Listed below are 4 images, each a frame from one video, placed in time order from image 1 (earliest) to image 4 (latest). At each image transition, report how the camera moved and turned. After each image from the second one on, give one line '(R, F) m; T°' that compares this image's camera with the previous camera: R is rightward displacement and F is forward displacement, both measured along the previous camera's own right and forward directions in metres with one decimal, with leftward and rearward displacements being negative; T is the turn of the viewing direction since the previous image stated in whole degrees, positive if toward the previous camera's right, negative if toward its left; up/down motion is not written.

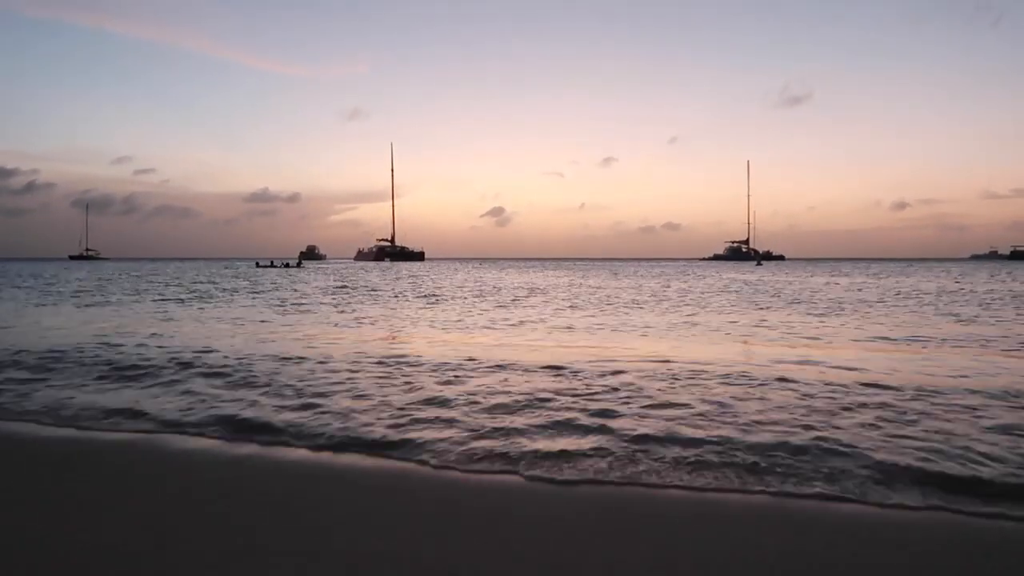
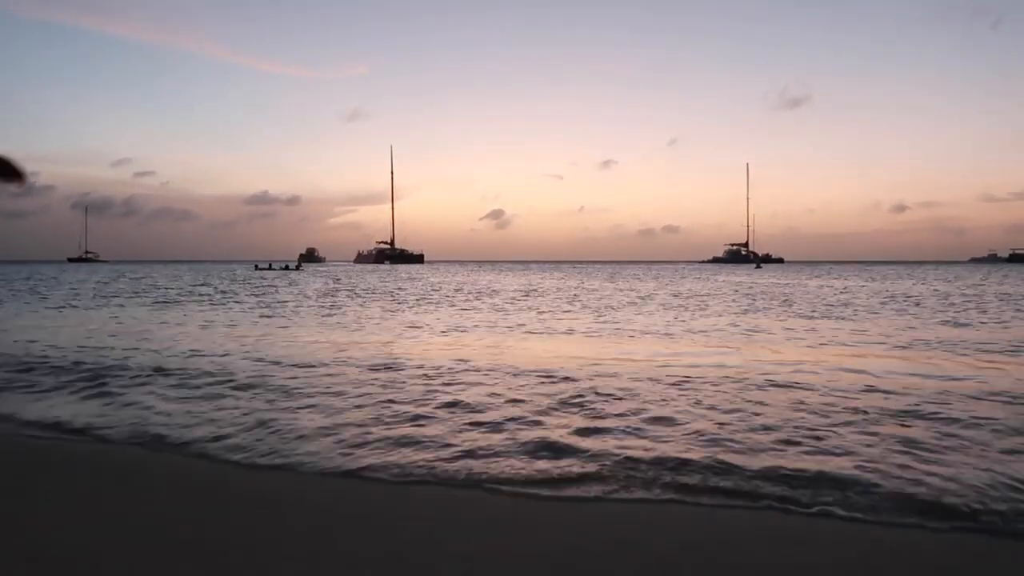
(-1.1, +0.3) m; 0°
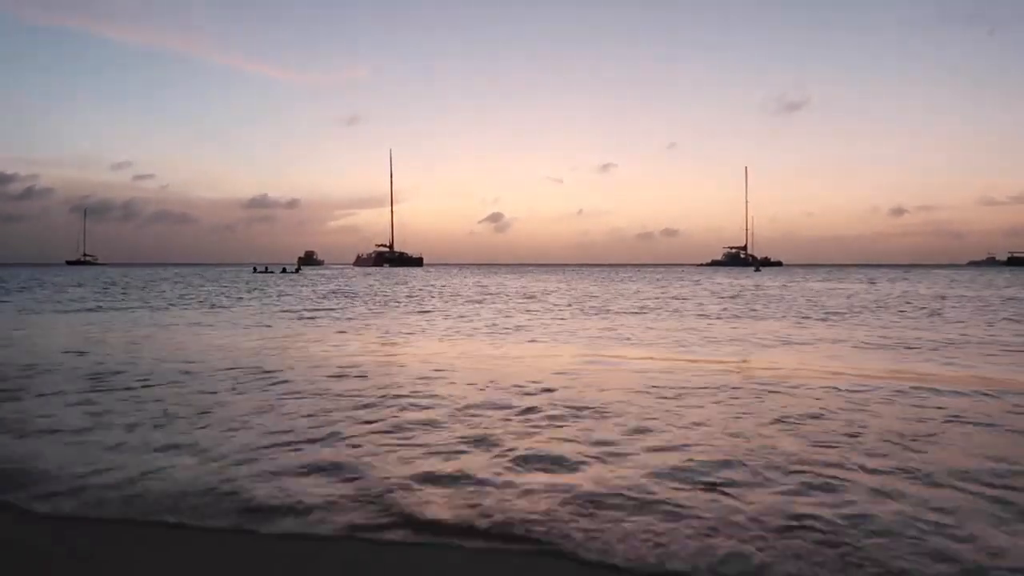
(+0.5, +0.1) m; 0°
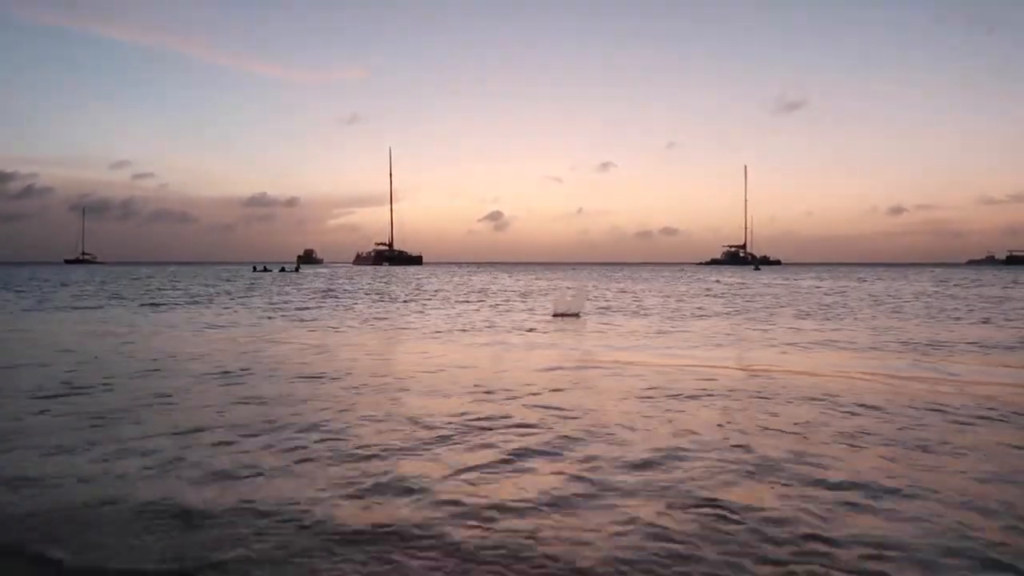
(+0.2, -0.2) m; 0°
